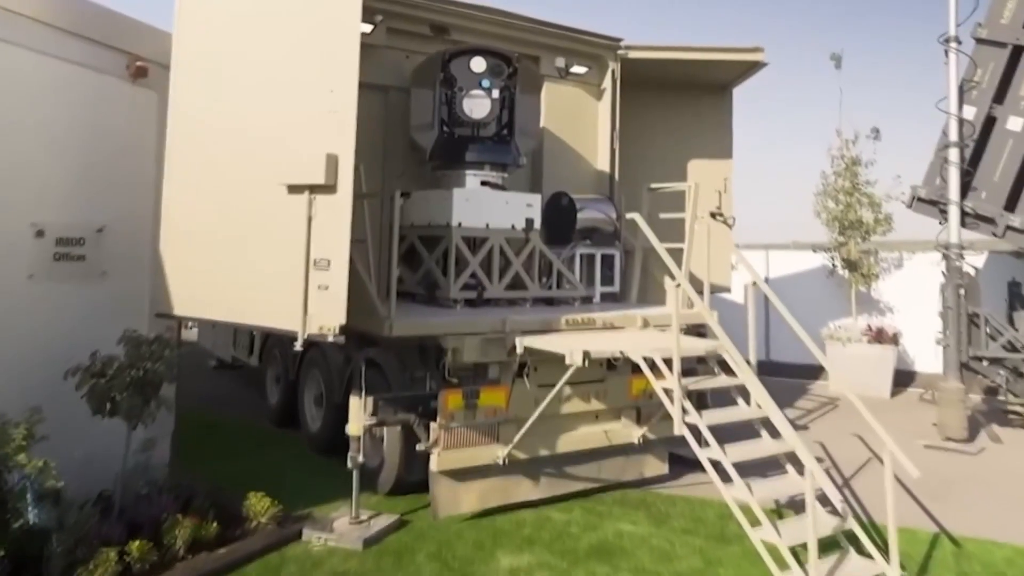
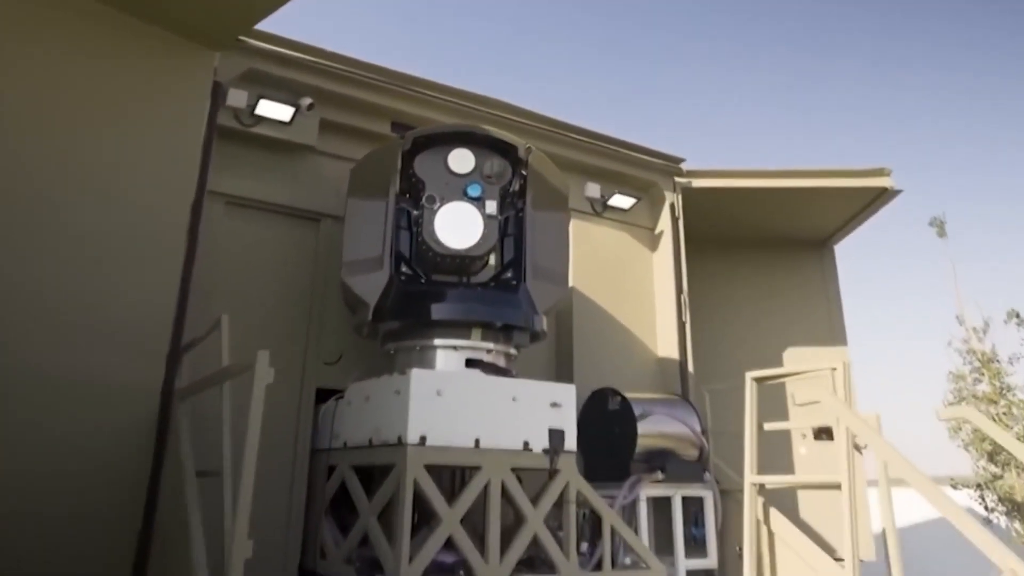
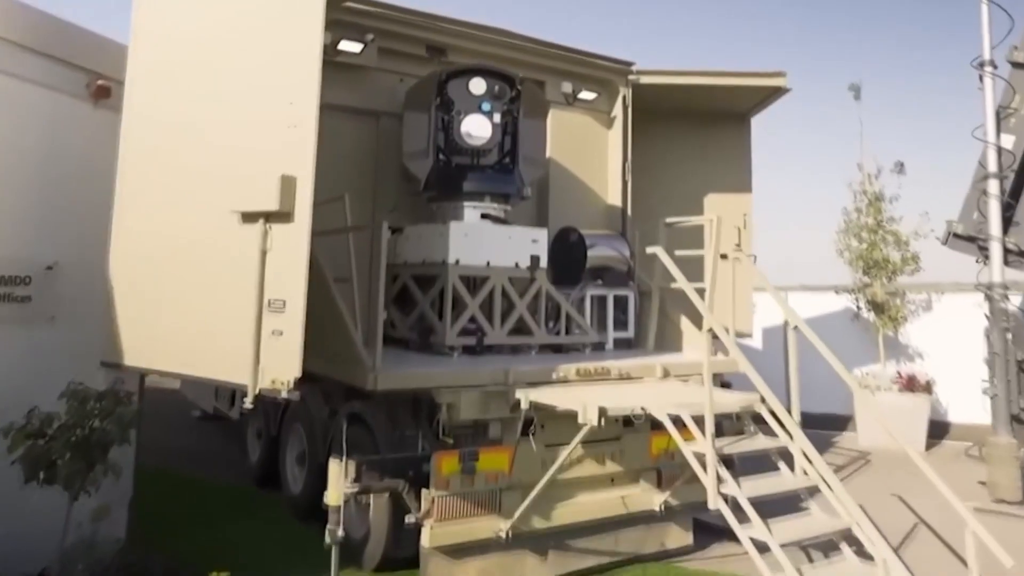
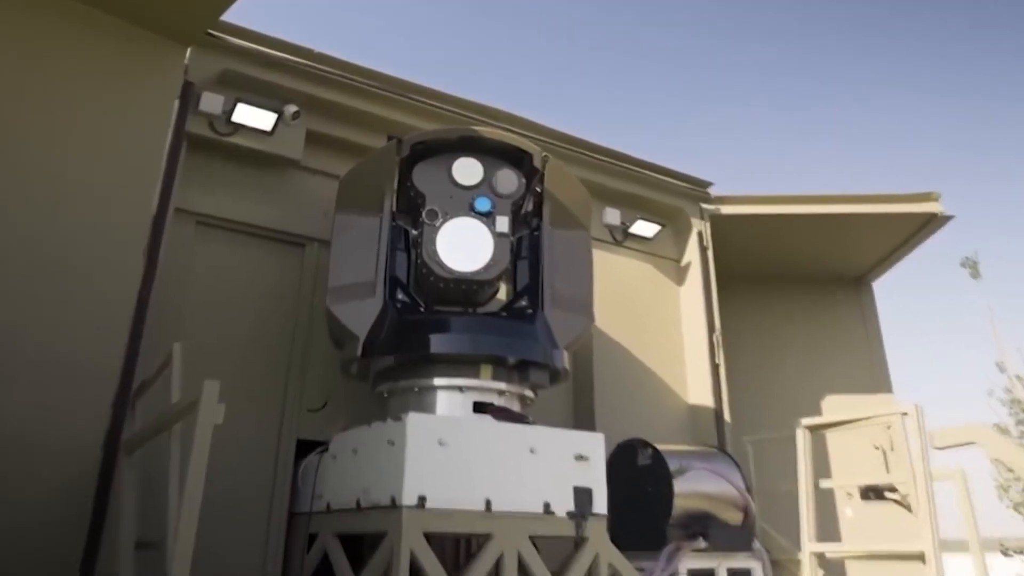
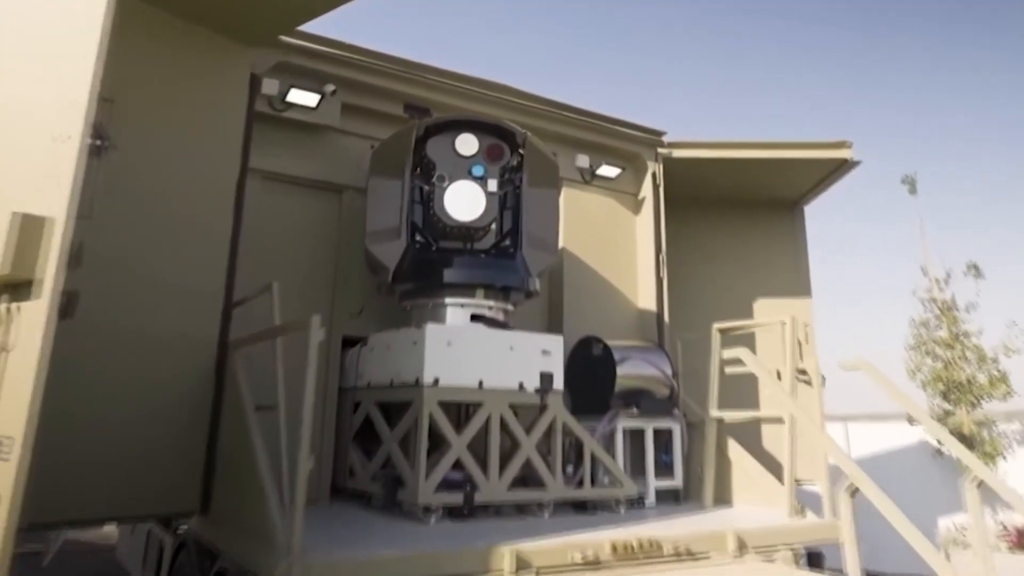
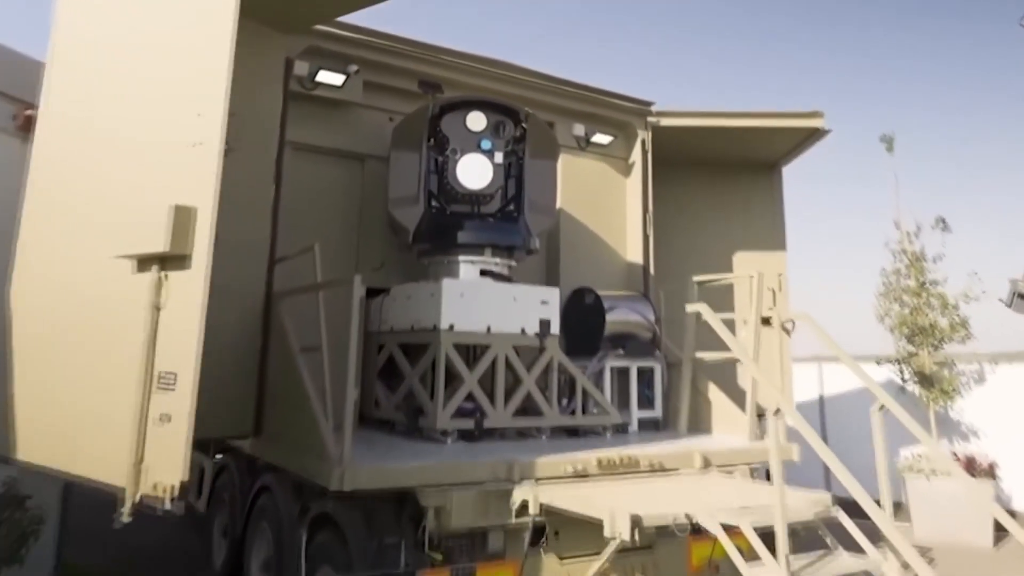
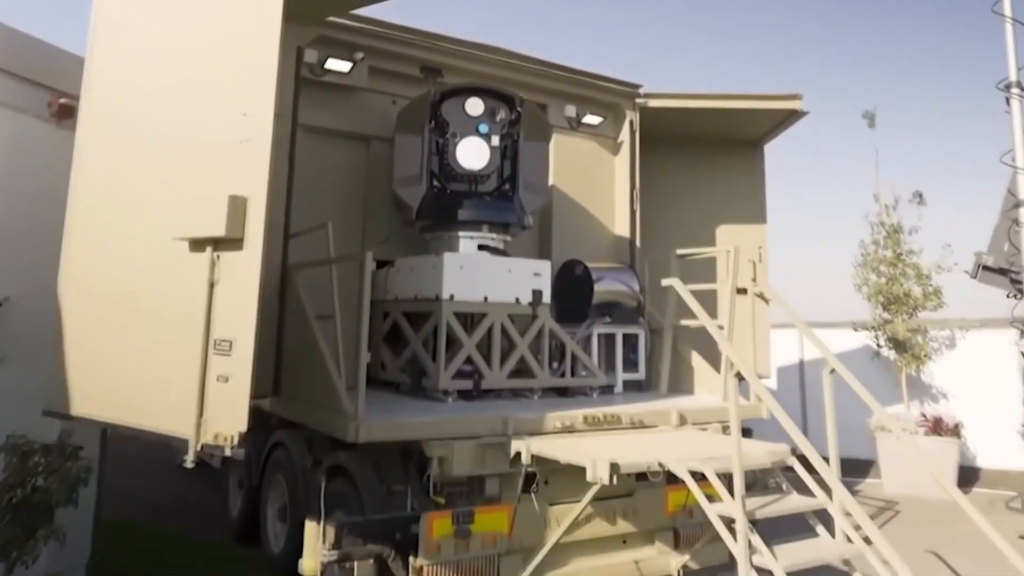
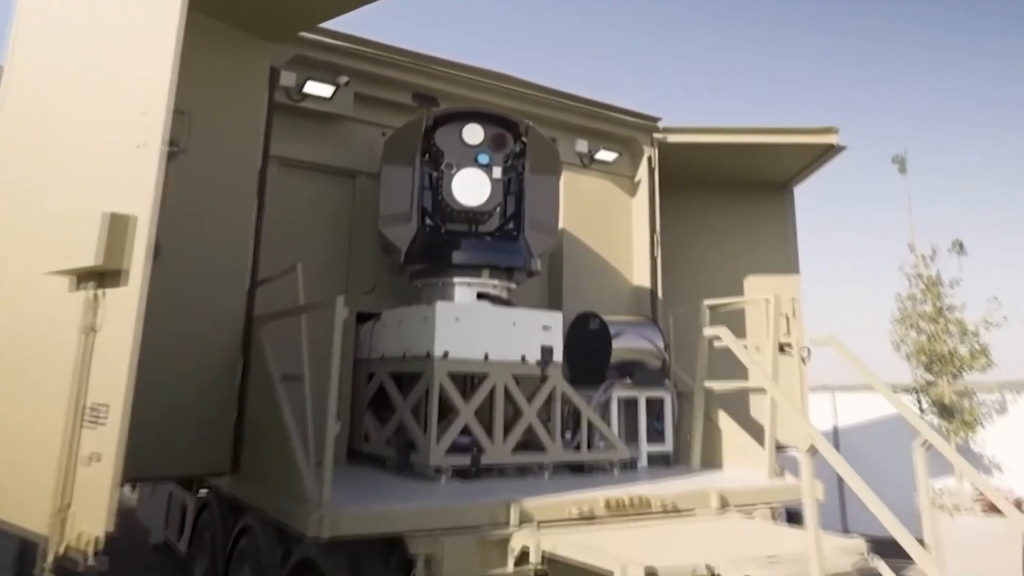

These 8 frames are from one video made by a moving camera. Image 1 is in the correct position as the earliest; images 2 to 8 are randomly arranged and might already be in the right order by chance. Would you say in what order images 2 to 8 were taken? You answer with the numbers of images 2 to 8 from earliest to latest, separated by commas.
3, 7, 6, 8, 5, 2, 4
